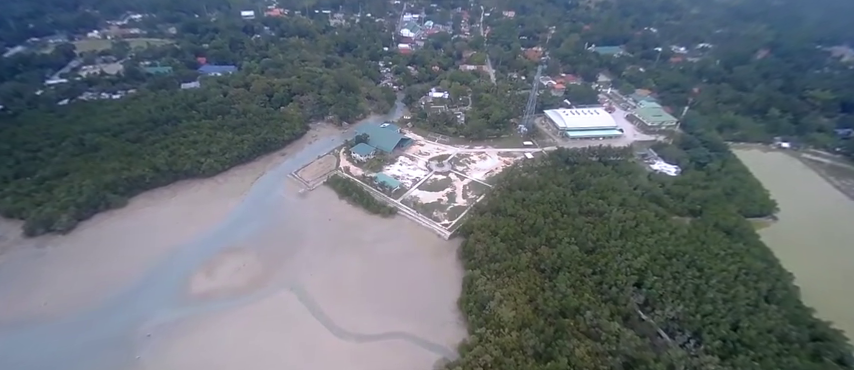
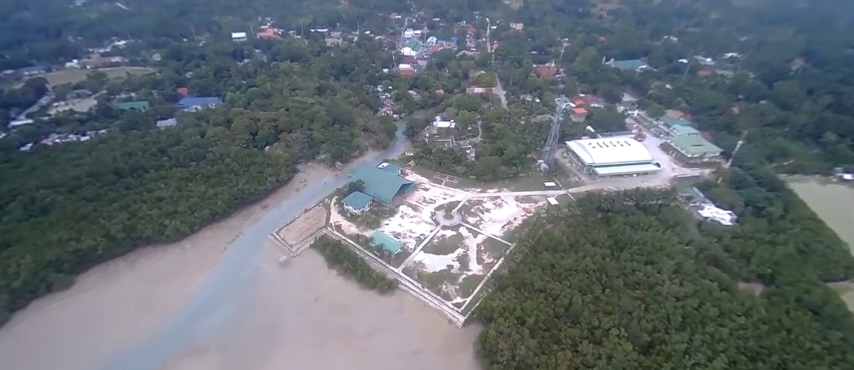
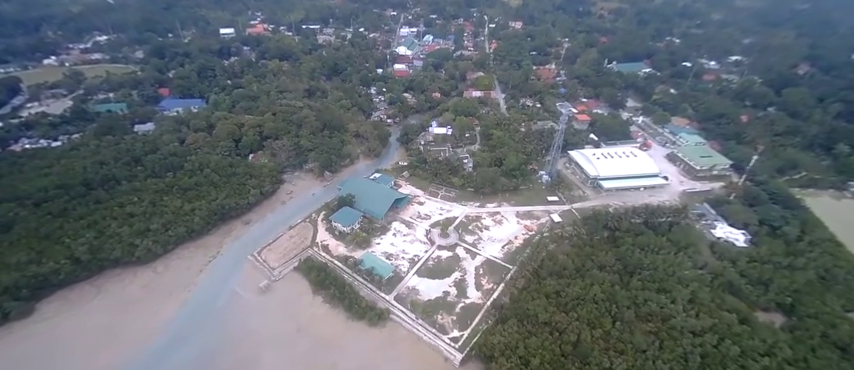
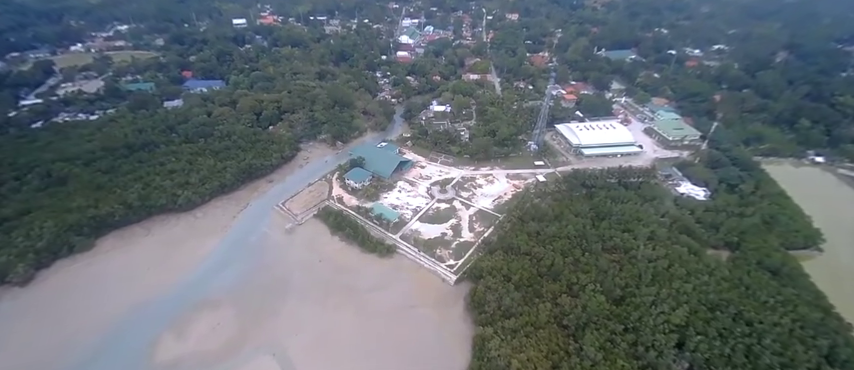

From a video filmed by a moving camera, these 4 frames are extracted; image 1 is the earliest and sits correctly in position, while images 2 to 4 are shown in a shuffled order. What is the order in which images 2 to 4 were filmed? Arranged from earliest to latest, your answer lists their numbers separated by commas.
4, 2, 3
